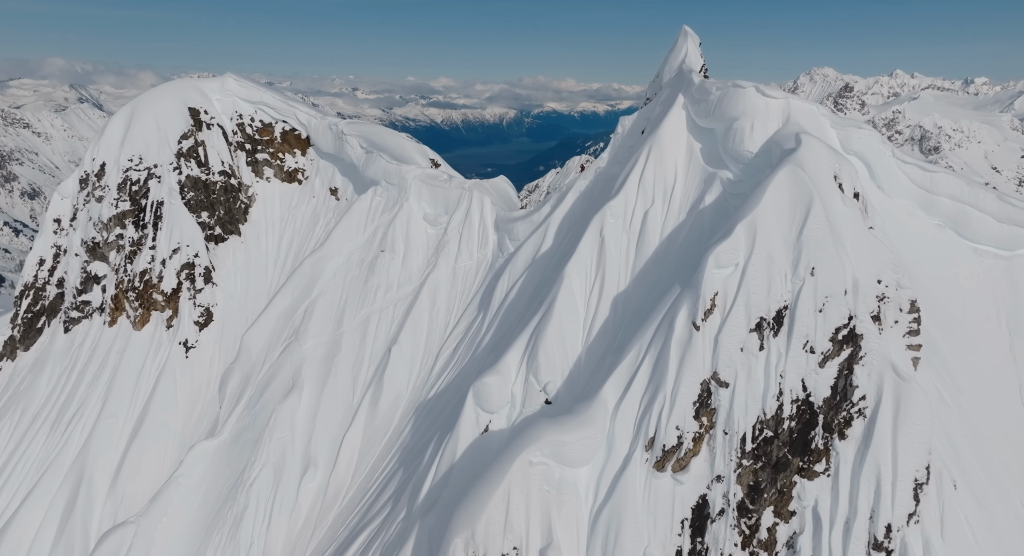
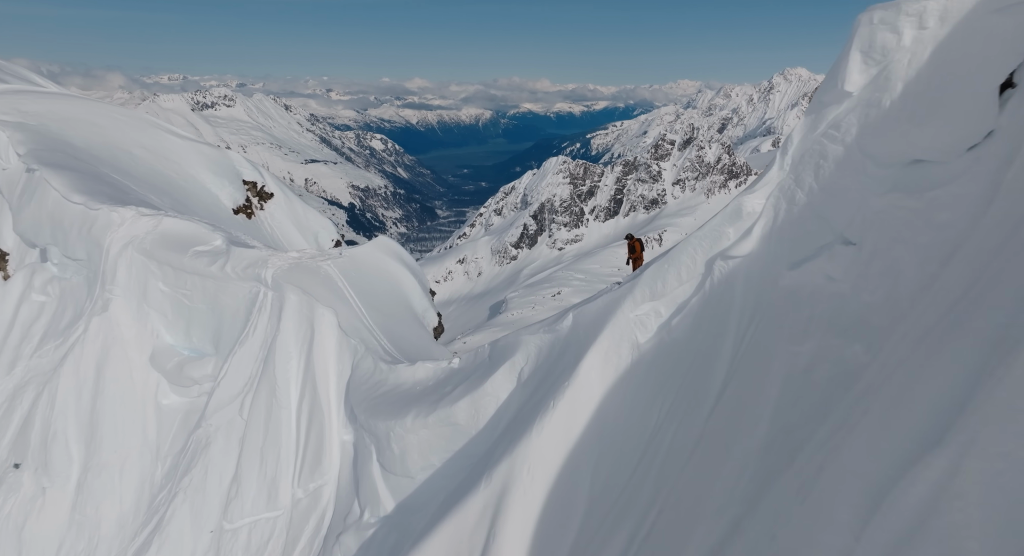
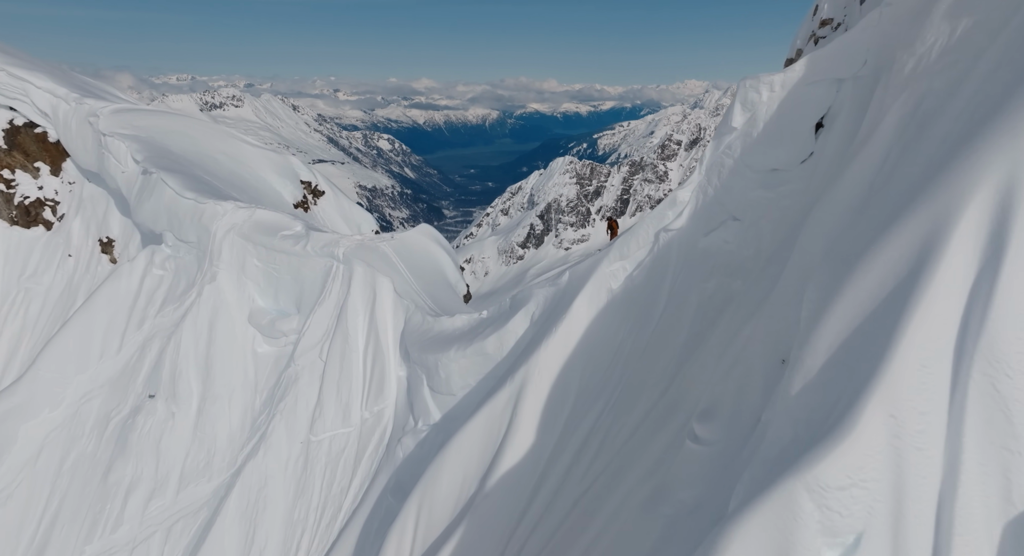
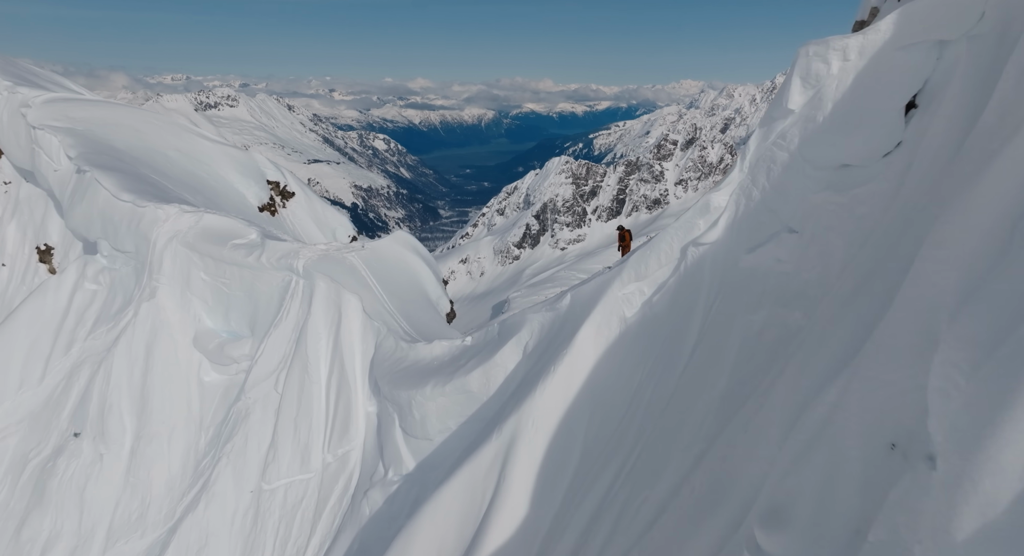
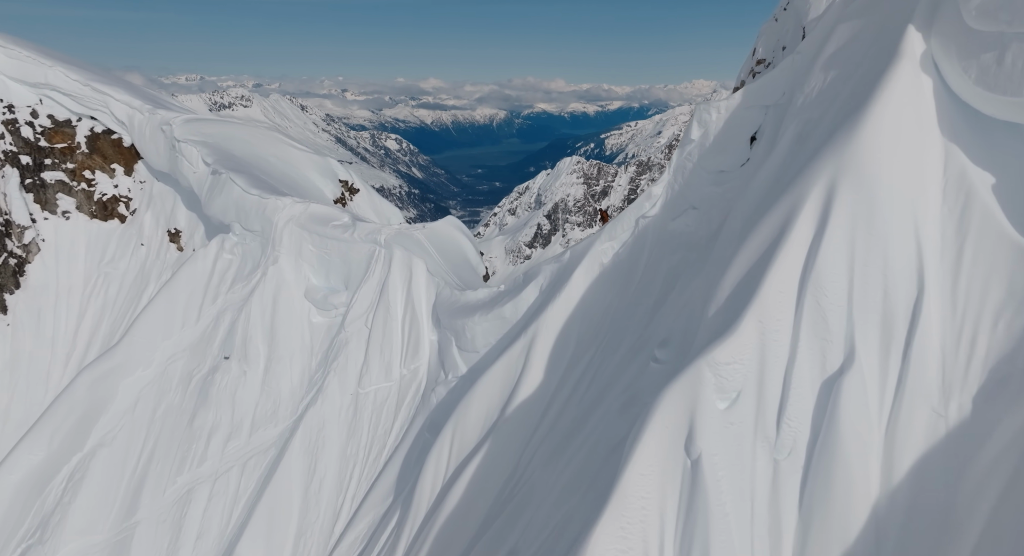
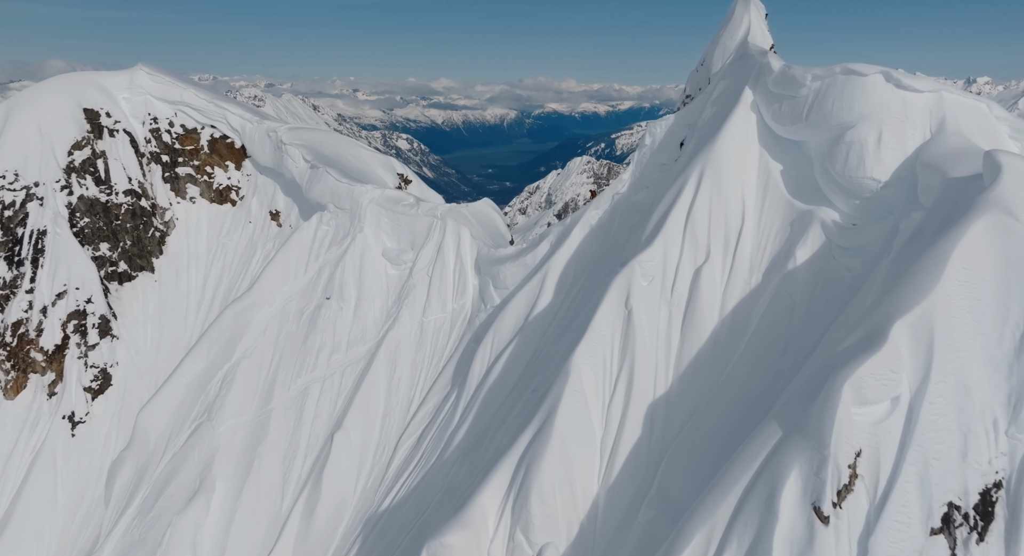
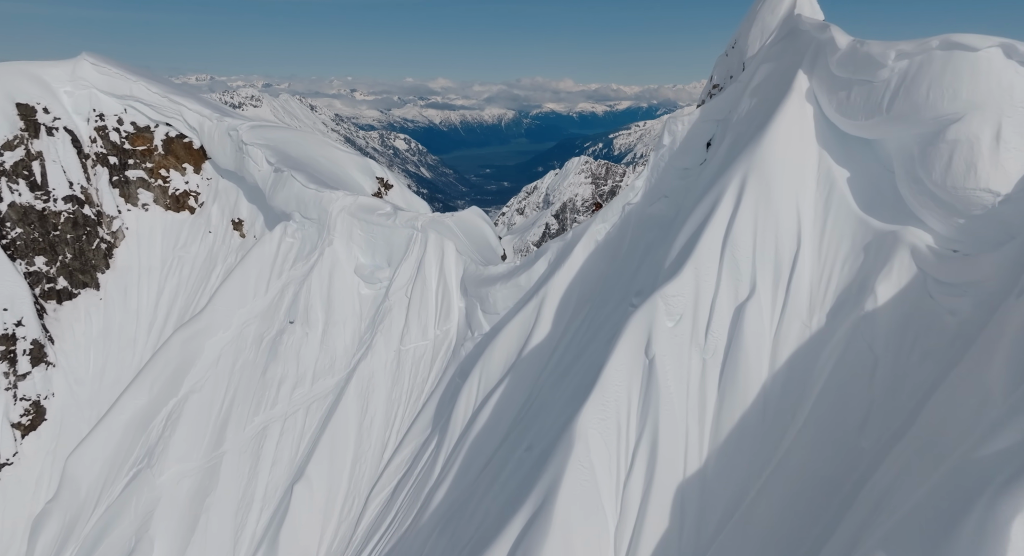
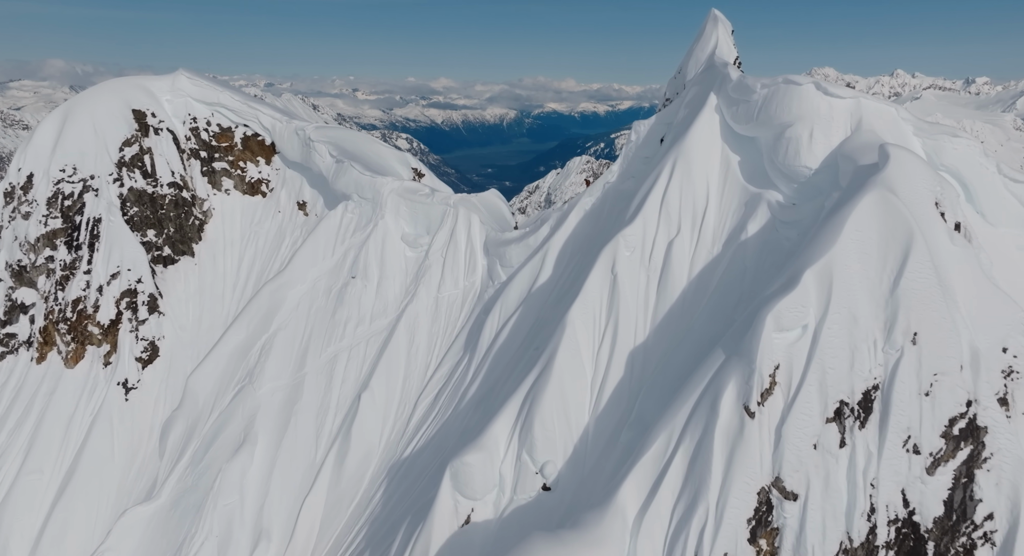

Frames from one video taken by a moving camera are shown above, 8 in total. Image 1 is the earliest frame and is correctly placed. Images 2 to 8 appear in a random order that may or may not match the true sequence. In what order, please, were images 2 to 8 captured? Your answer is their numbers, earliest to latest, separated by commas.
8, 6, 7, 5, 3, 4, 2
